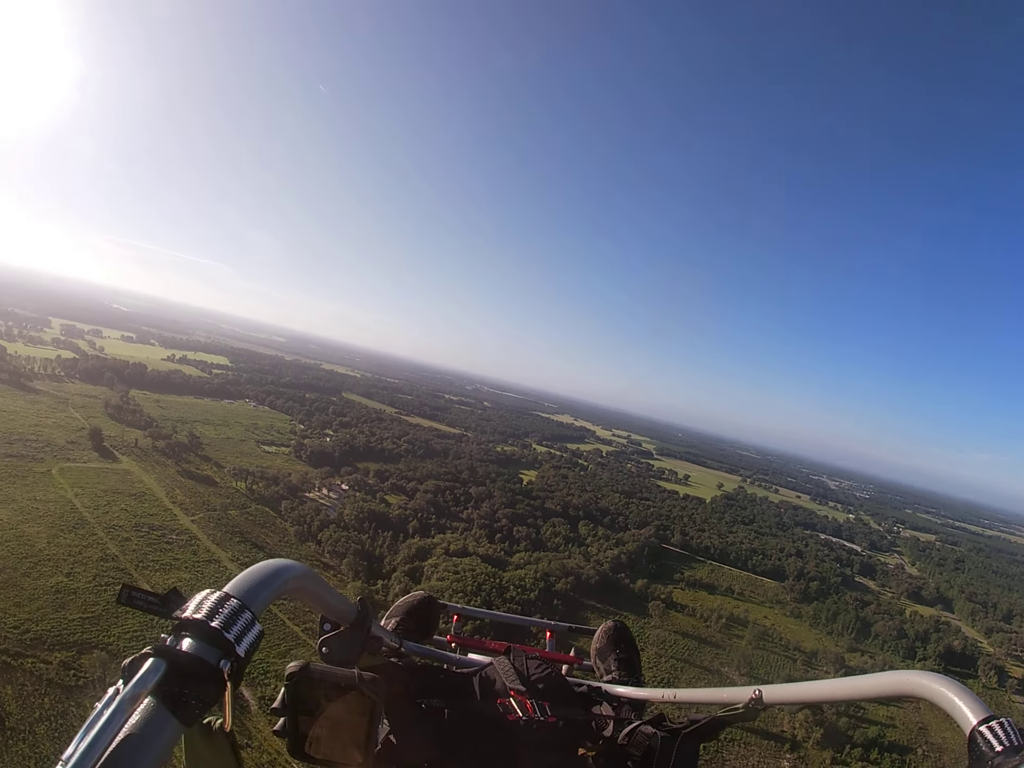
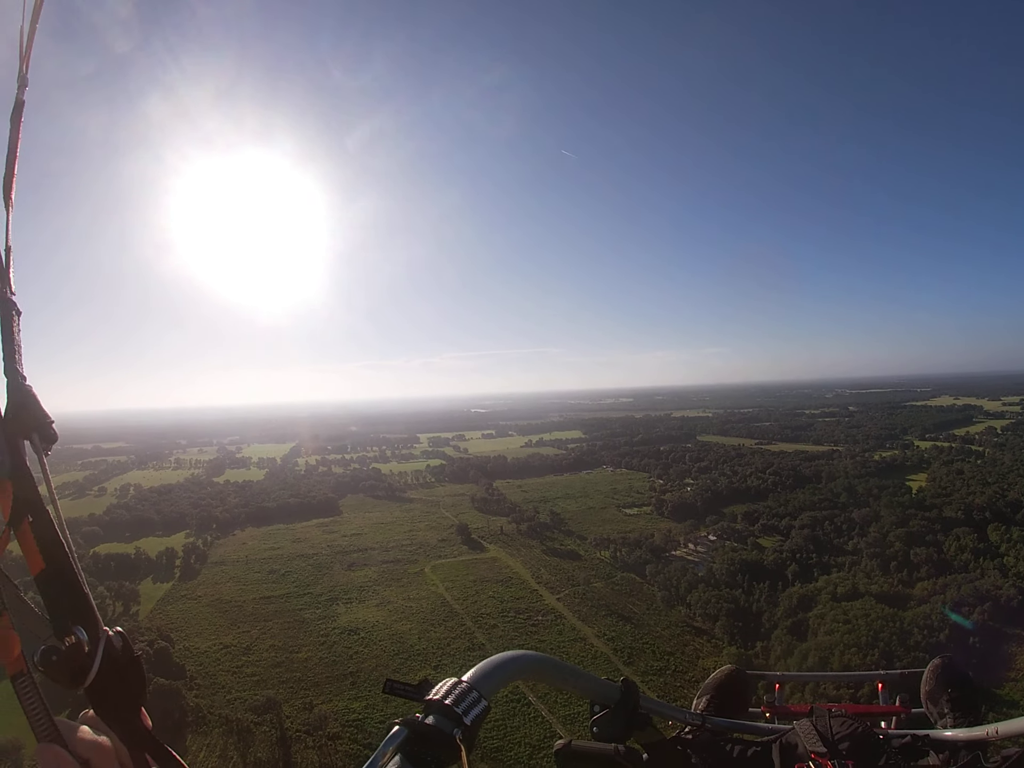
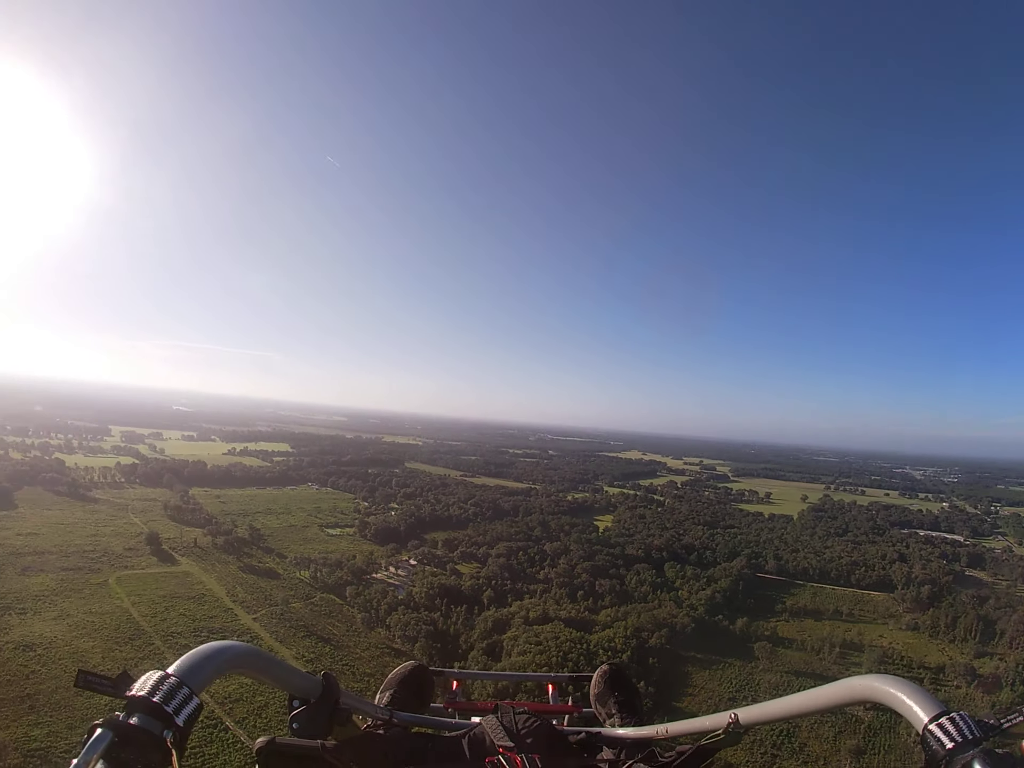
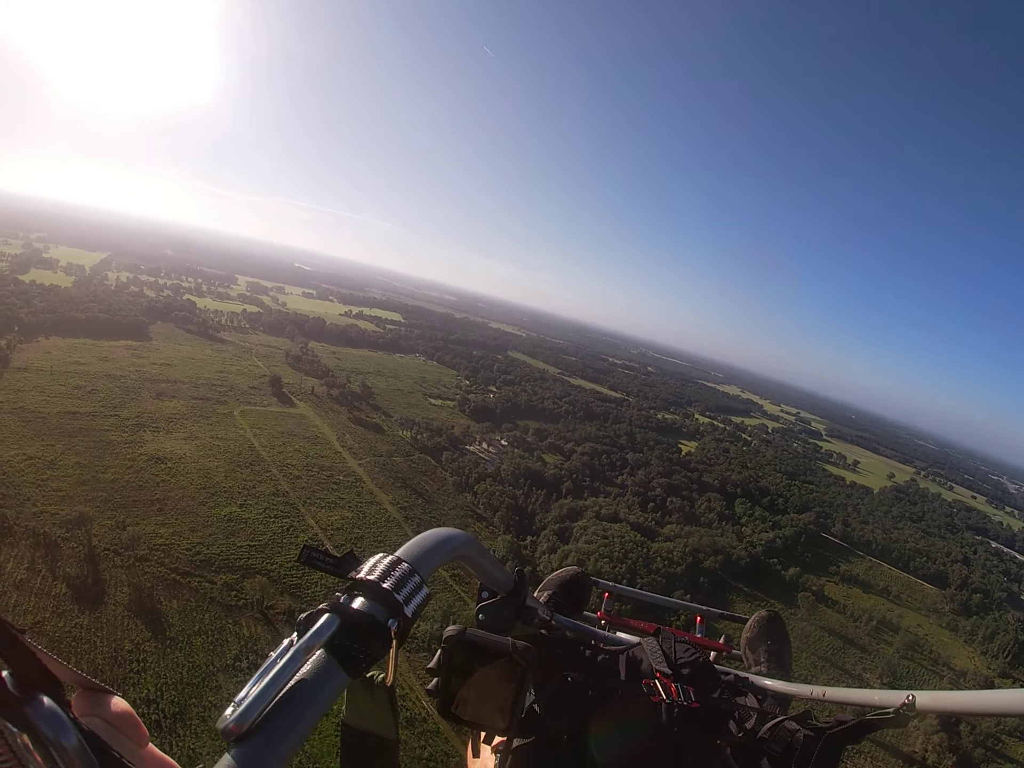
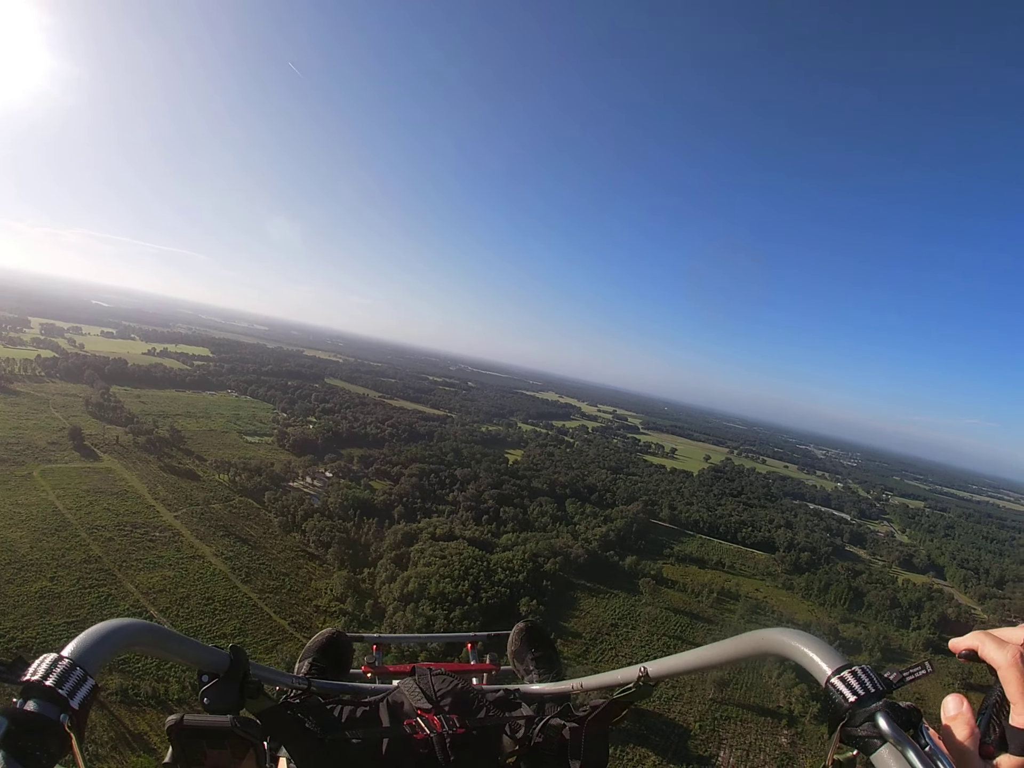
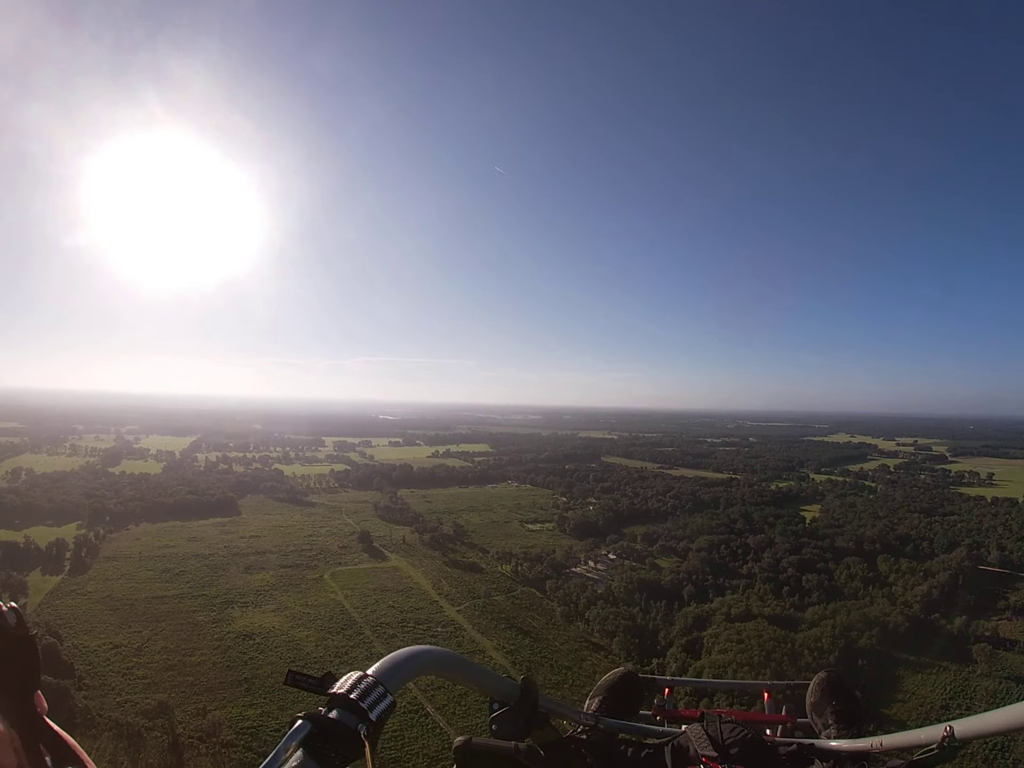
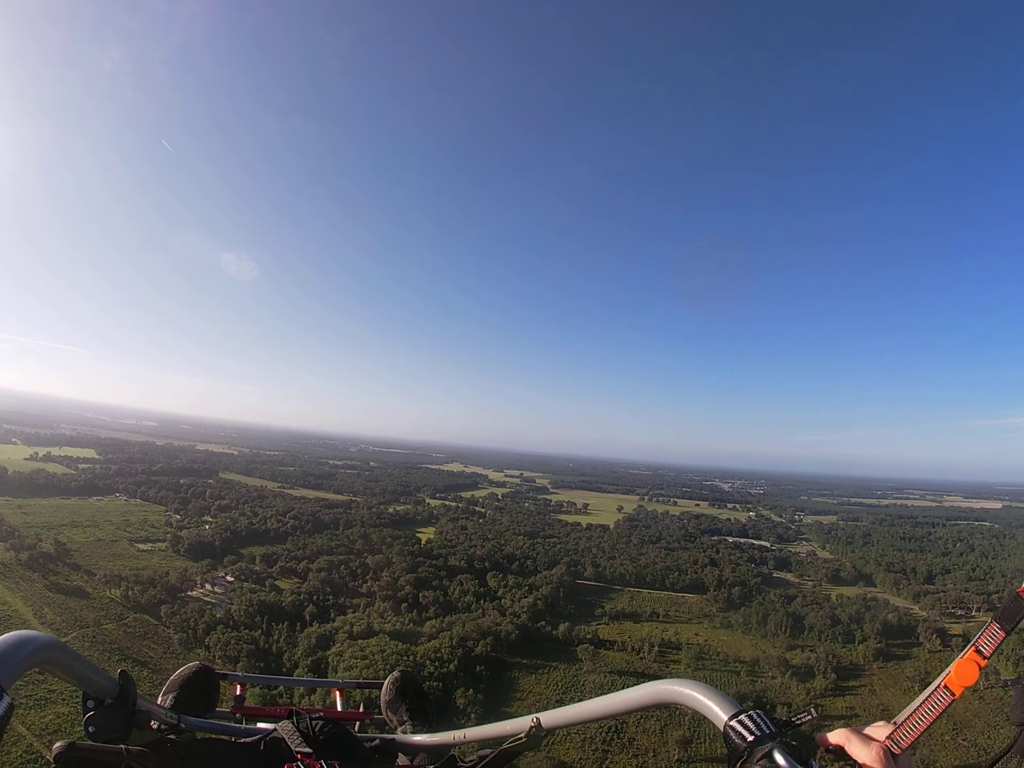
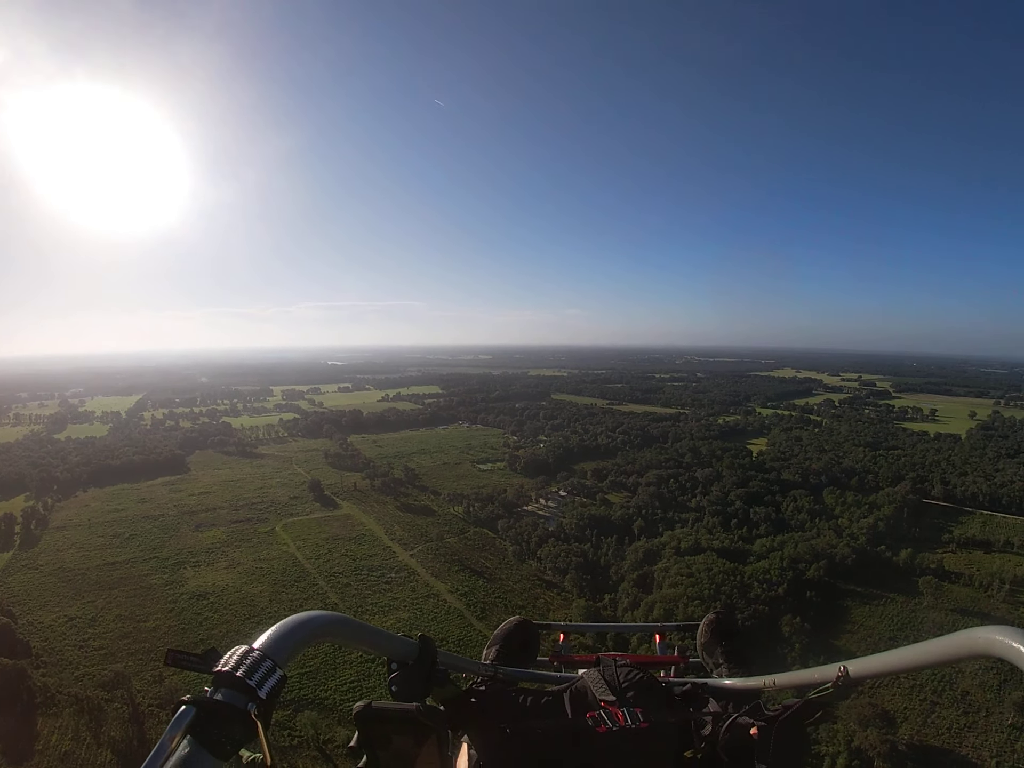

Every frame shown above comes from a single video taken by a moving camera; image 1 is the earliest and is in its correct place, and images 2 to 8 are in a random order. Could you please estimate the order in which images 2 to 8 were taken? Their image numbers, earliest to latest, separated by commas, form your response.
4, 5, 7, 3, 6, 2, 8
